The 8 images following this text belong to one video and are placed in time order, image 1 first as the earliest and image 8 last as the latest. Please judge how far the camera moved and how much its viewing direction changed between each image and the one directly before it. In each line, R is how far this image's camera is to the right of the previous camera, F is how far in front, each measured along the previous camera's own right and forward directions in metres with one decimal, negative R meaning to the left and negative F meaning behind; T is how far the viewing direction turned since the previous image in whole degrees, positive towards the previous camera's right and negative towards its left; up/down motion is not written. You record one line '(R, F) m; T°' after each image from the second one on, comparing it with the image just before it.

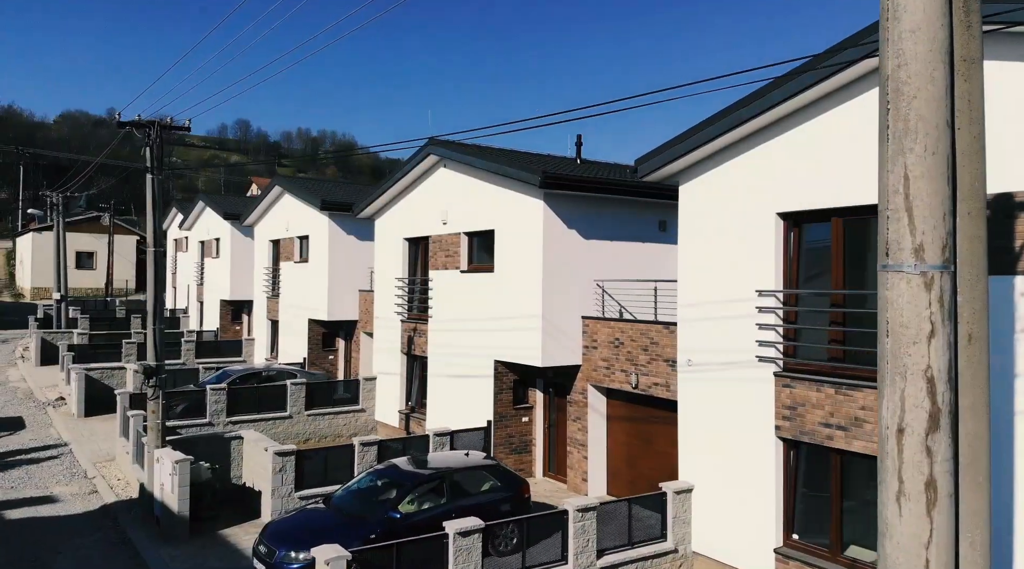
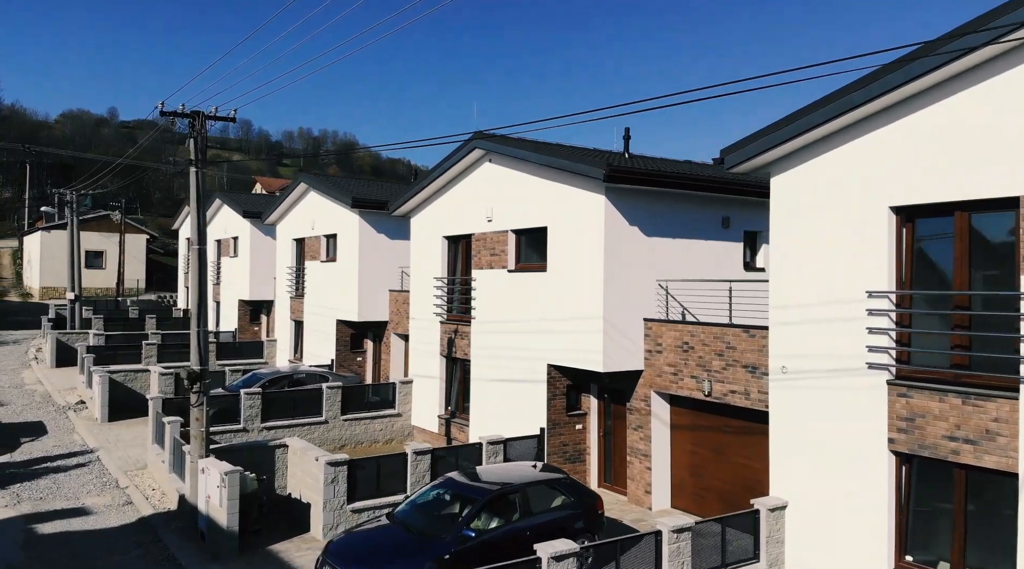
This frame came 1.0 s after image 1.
(-1.0, +0.8) m; 0°
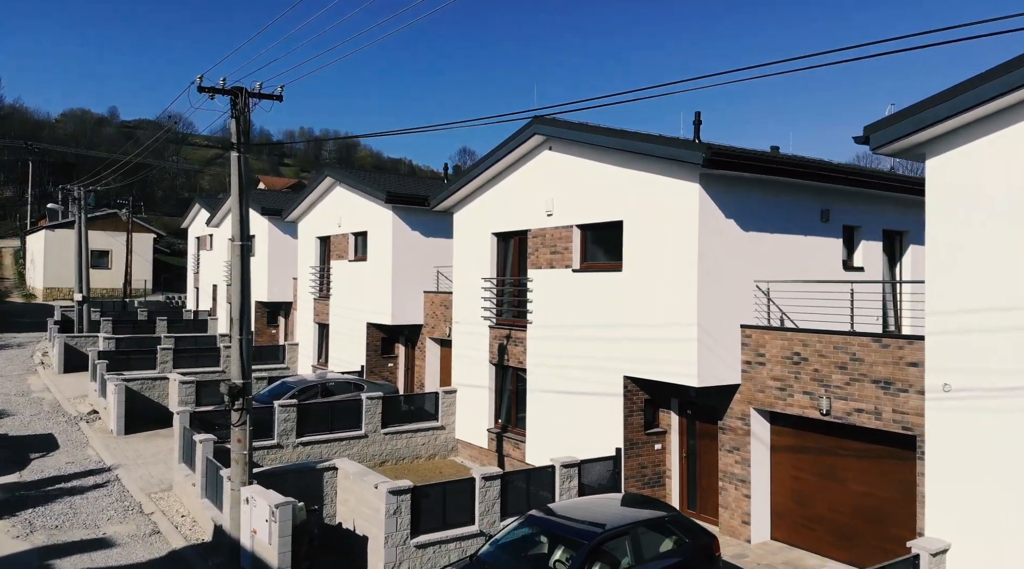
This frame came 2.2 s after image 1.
(-1.2, +1.6) m; 0°
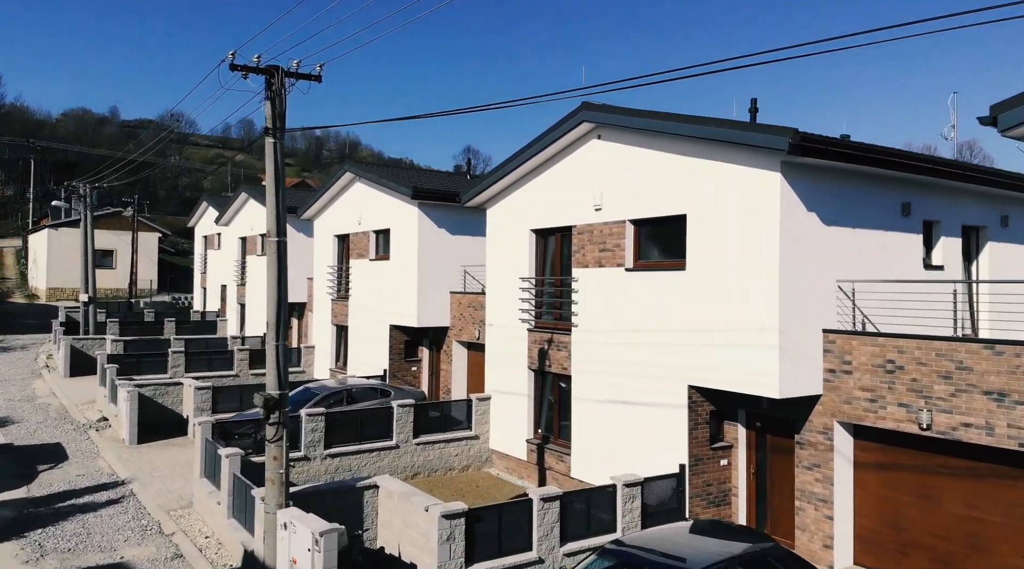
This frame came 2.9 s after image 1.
(-0.8, +1.1) m; 0°
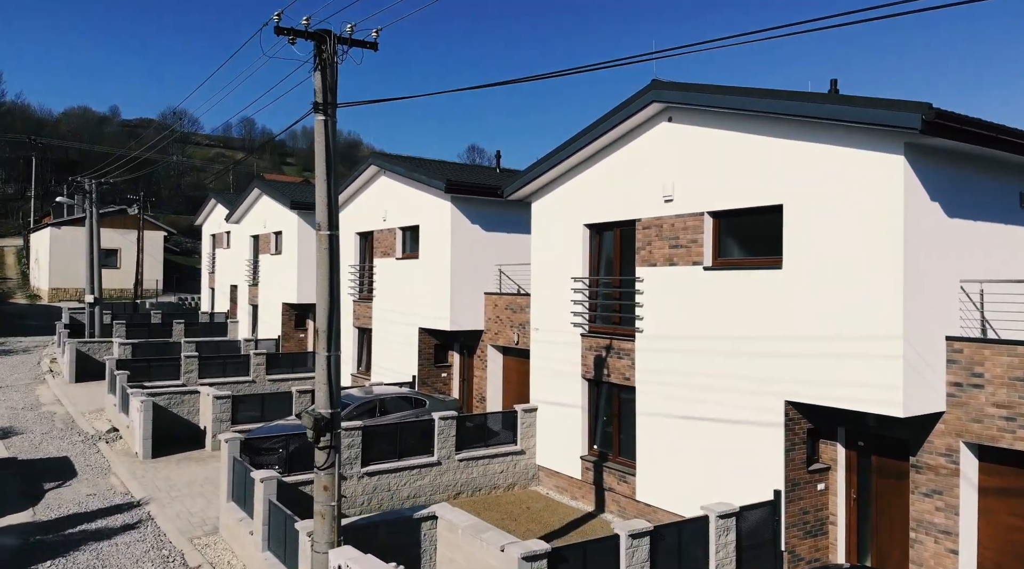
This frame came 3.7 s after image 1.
(-0.9, +1.4) m; 0°
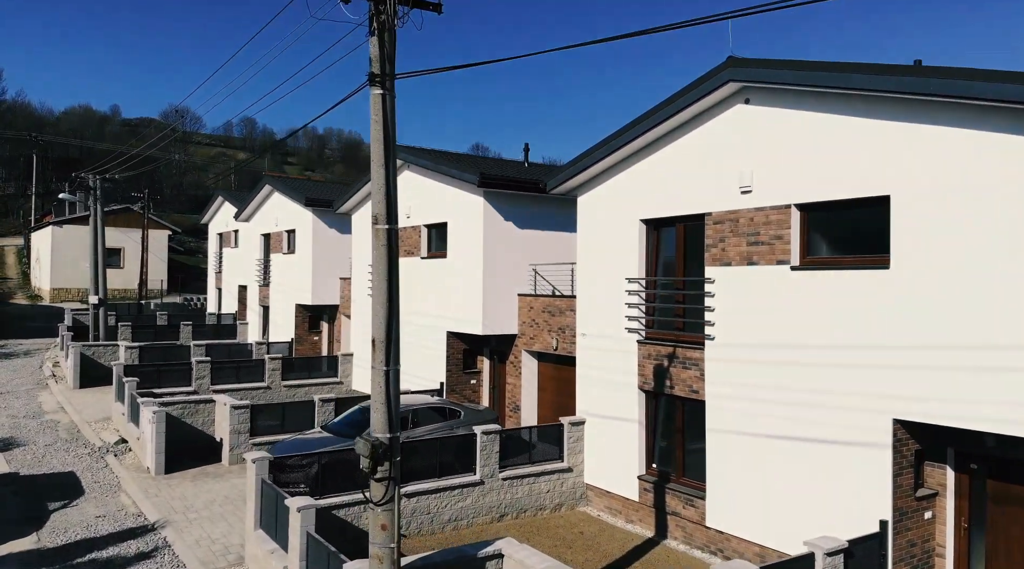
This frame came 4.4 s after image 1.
(-0.8, +1.3) m; 0°
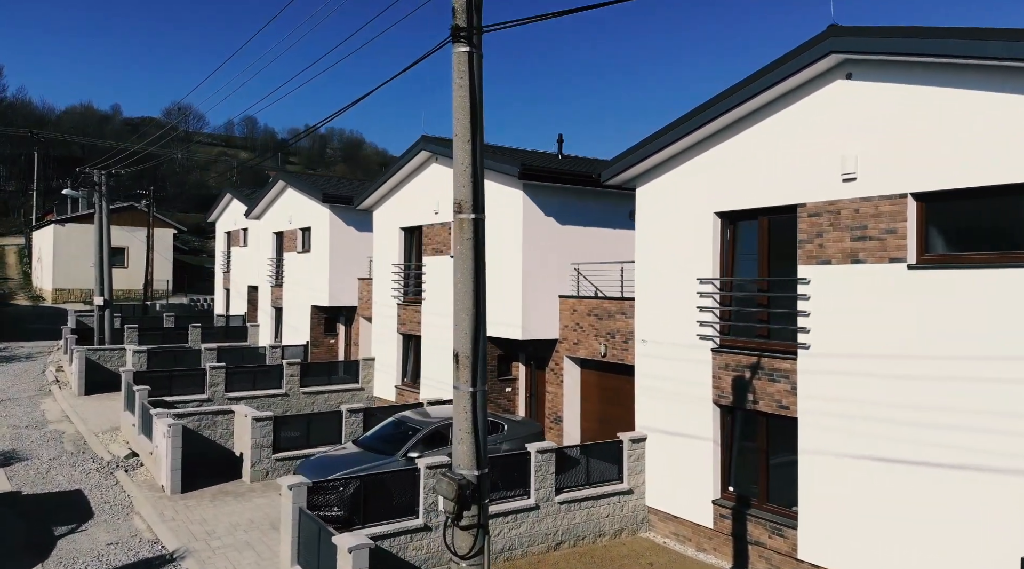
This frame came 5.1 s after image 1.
(-0.8, +1.4) m; 0°
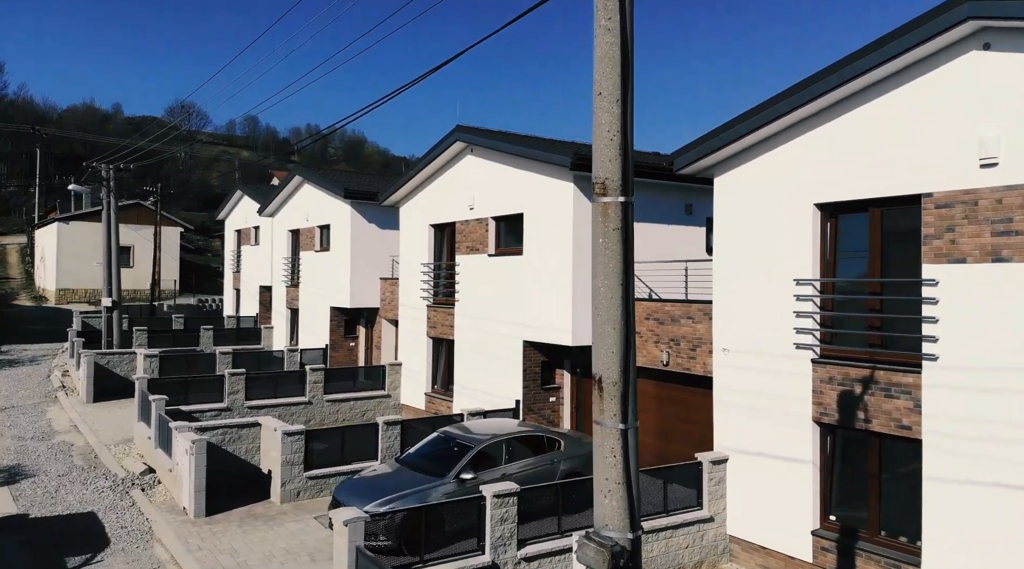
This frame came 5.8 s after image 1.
(-0.9, +1.3) m; 0°
